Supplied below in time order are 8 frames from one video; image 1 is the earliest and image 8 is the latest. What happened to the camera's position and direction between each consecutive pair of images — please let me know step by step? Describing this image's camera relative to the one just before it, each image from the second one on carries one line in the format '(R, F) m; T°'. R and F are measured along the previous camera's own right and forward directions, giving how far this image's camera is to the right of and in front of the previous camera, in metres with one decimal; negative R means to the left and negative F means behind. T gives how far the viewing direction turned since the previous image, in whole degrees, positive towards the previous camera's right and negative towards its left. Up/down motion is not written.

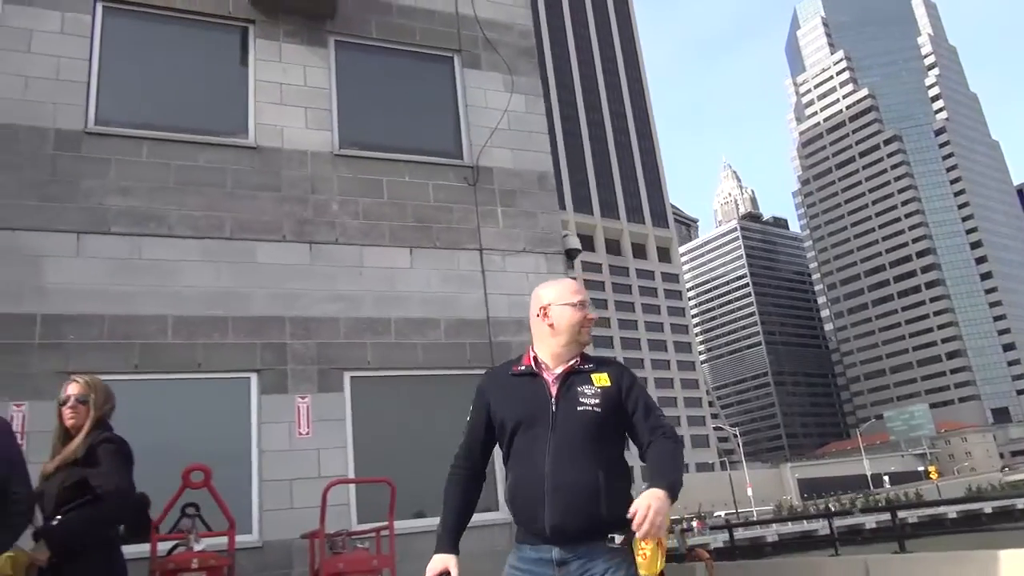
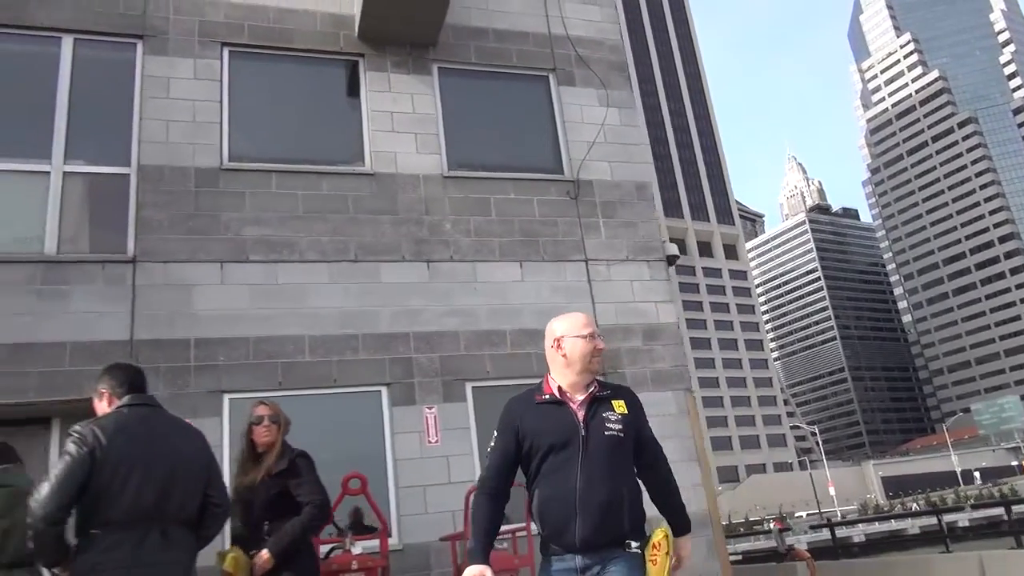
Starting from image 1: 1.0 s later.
(-0.4, -0.3) m; -5°
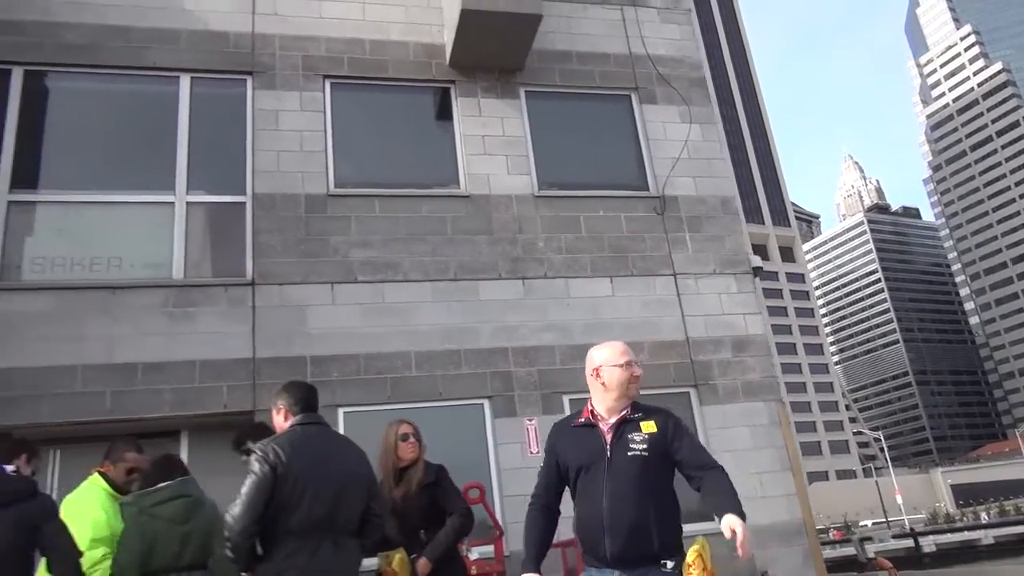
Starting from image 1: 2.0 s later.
(-0.4, -0.3) m; -4°
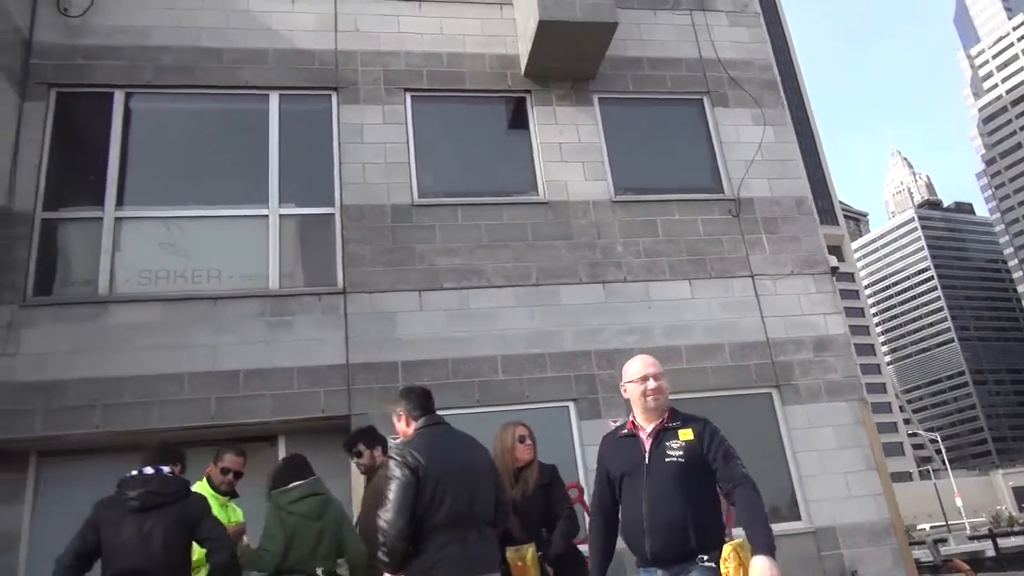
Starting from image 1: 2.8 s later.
(-0.4, -0.2) m; -3°
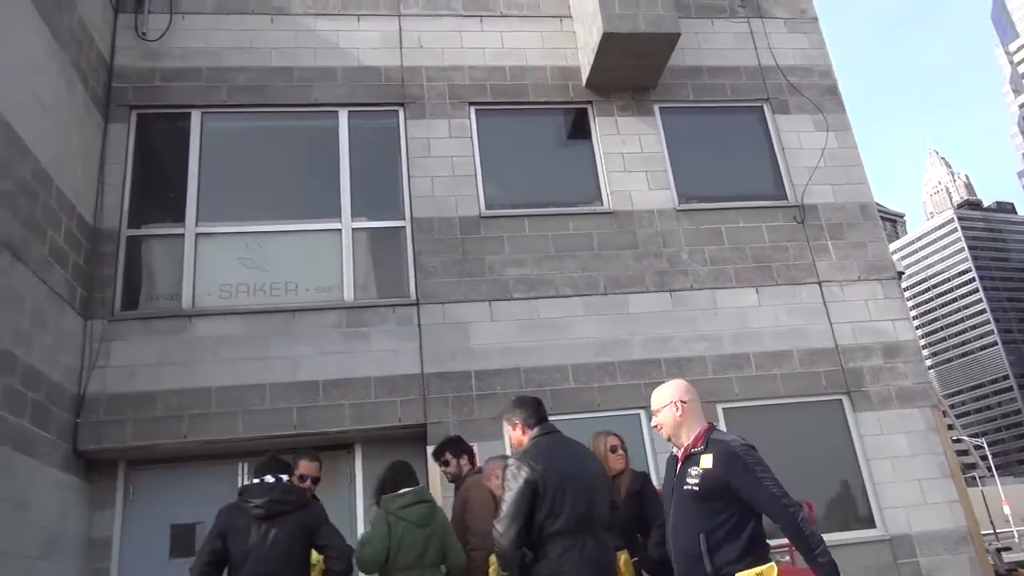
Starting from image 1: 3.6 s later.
(-0.3, -0.1) m; -2°
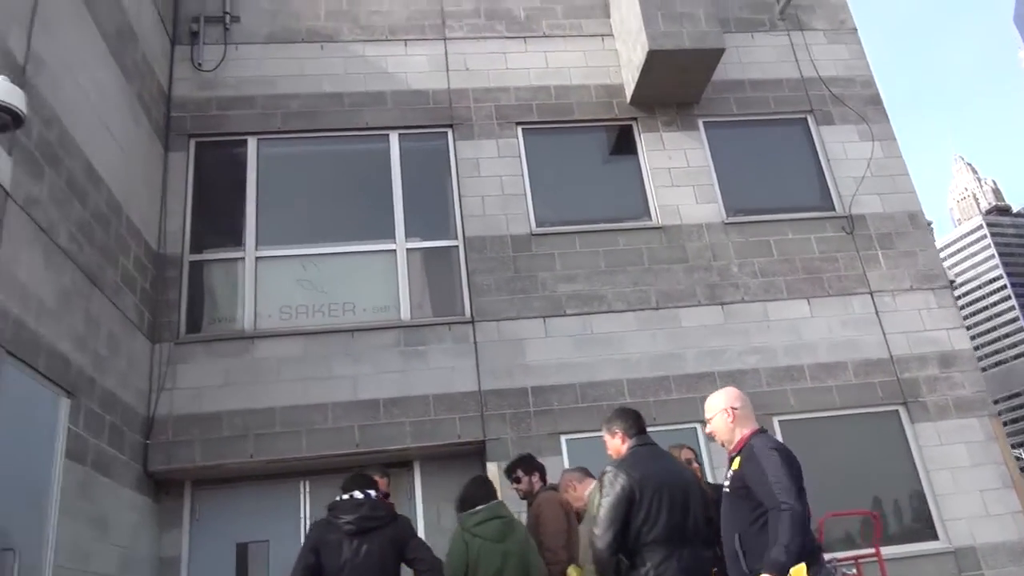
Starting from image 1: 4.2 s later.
(-0.3, -0.1) m; -2°
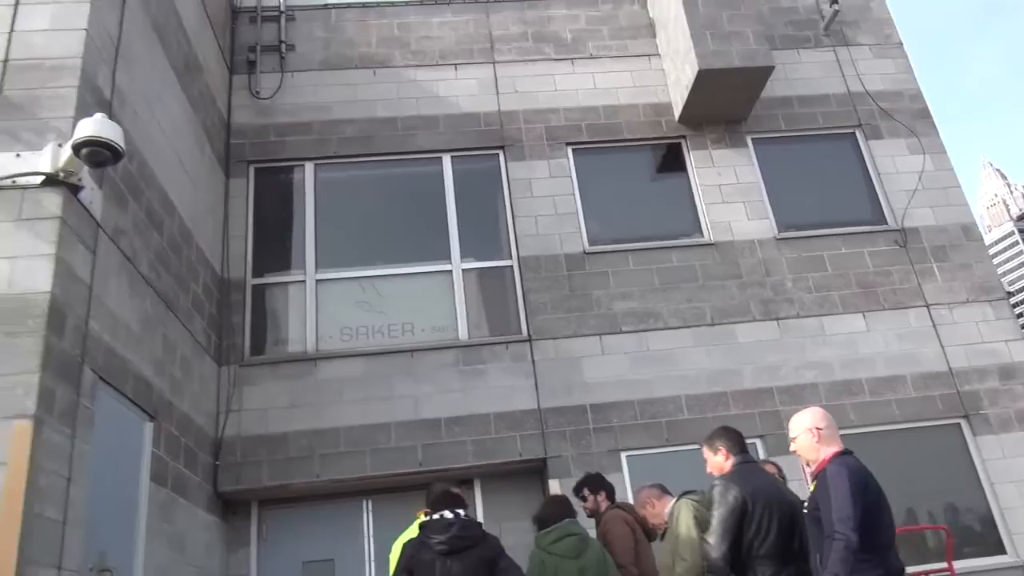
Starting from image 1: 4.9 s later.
(-0.3, -0.1) m; -2°
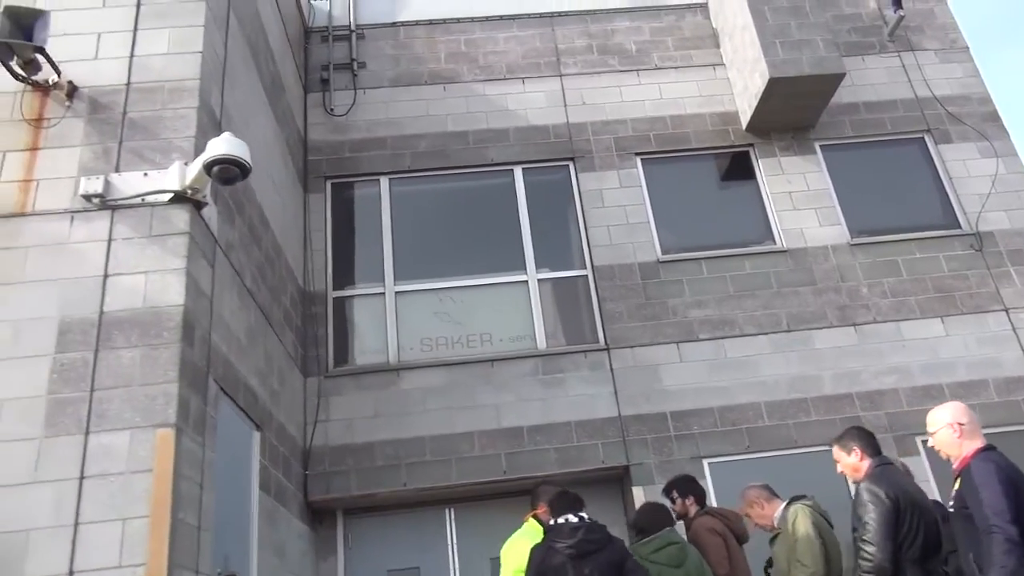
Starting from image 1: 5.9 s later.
(-0.5, -0.1) m; -2°
